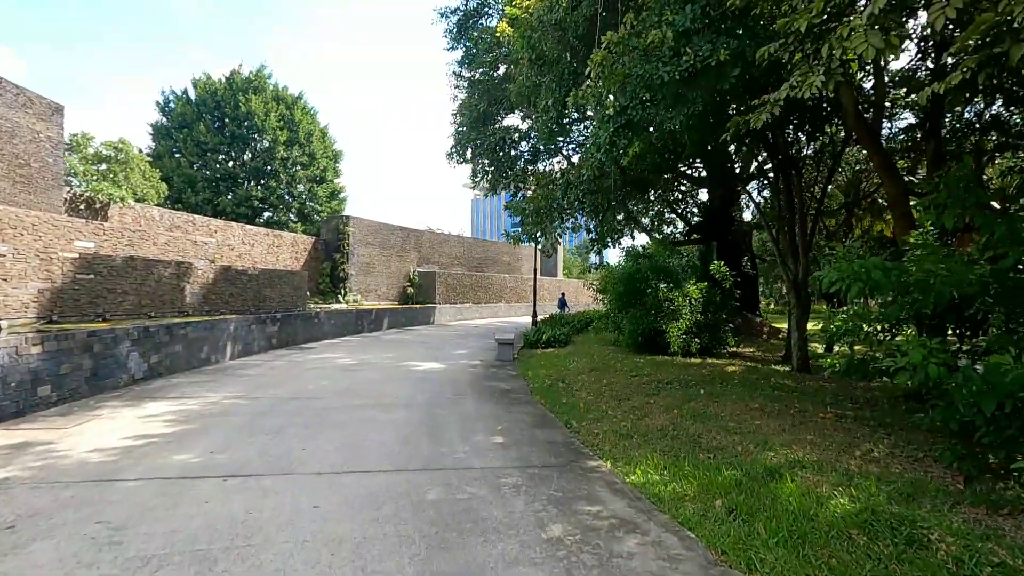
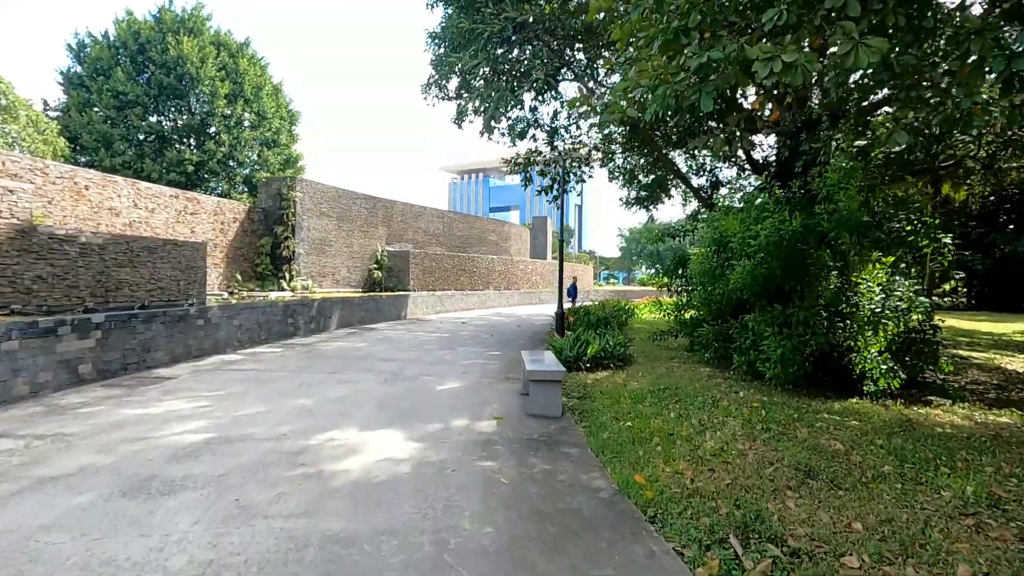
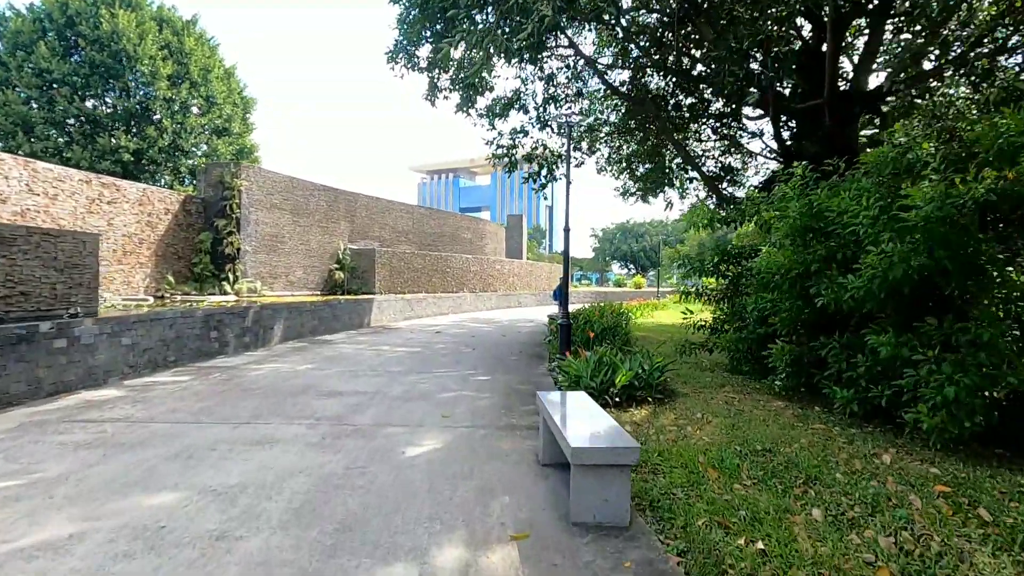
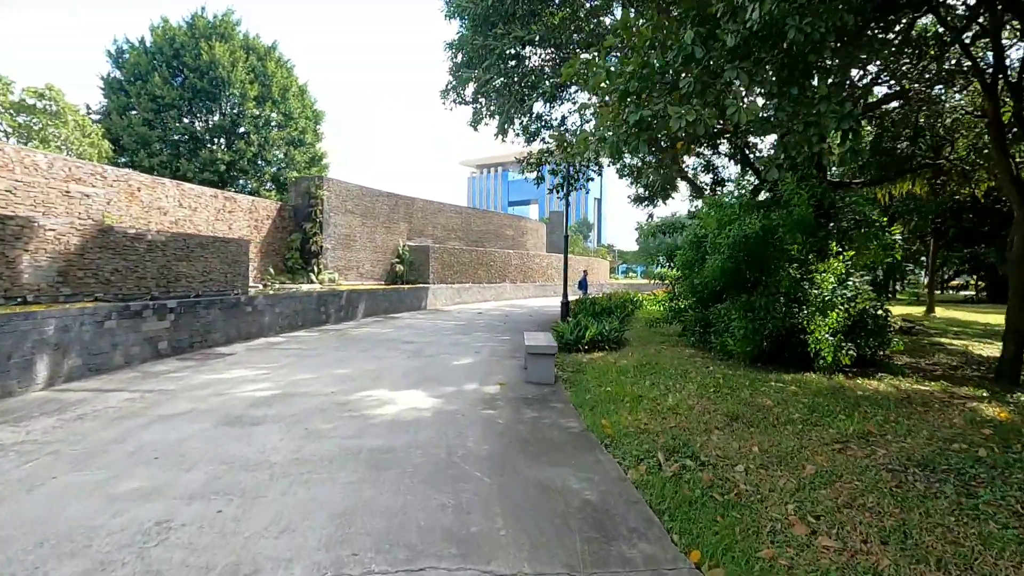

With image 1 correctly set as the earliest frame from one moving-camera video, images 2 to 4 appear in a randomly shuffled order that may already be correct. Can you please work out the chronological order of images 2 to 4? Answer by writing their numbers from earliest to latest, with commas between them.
4, 2, 3
